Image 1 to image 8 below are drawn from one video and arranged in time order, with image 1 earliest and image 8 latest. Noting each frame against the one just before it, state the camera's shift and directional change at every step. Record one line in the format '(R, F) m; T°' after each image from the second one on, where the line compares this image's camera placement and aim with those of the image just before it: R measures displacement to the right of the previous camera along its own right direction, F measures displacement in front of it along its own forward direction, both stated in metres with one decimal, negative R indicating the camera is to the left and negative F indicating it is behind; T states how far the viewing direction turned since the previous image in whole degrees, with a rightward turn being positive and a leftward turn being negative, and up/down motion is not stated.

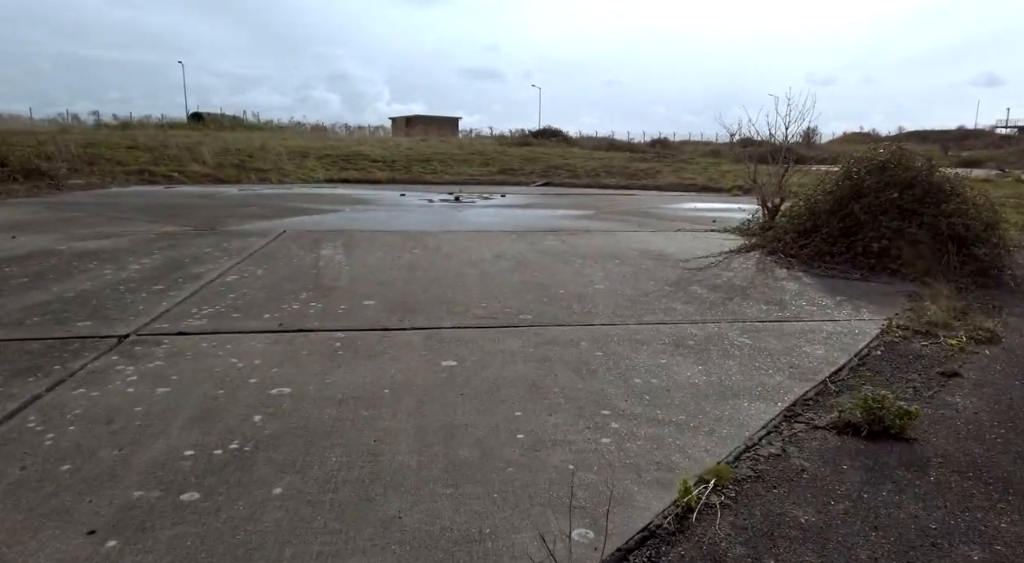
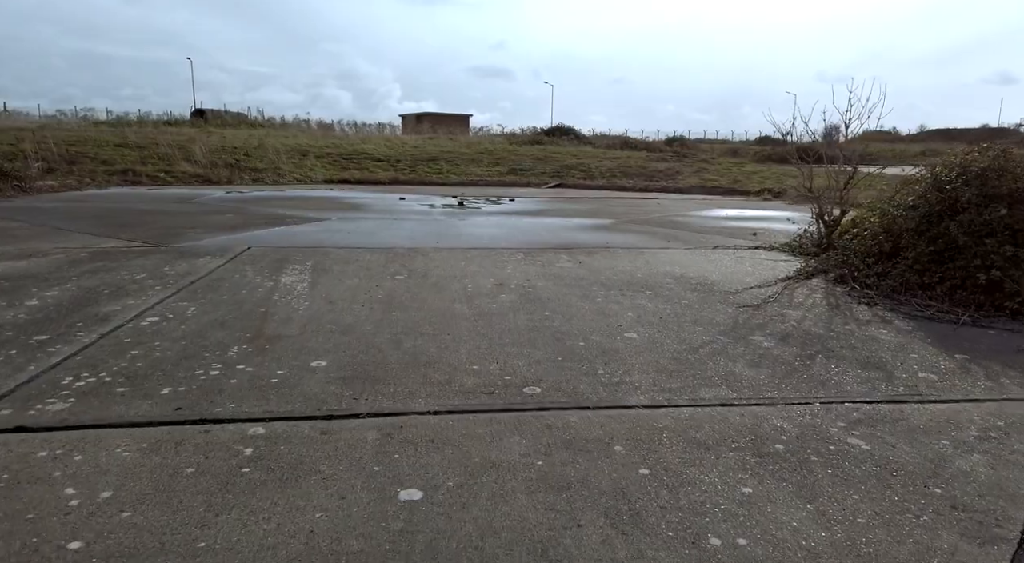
(0.0, +1.3) m; -1°
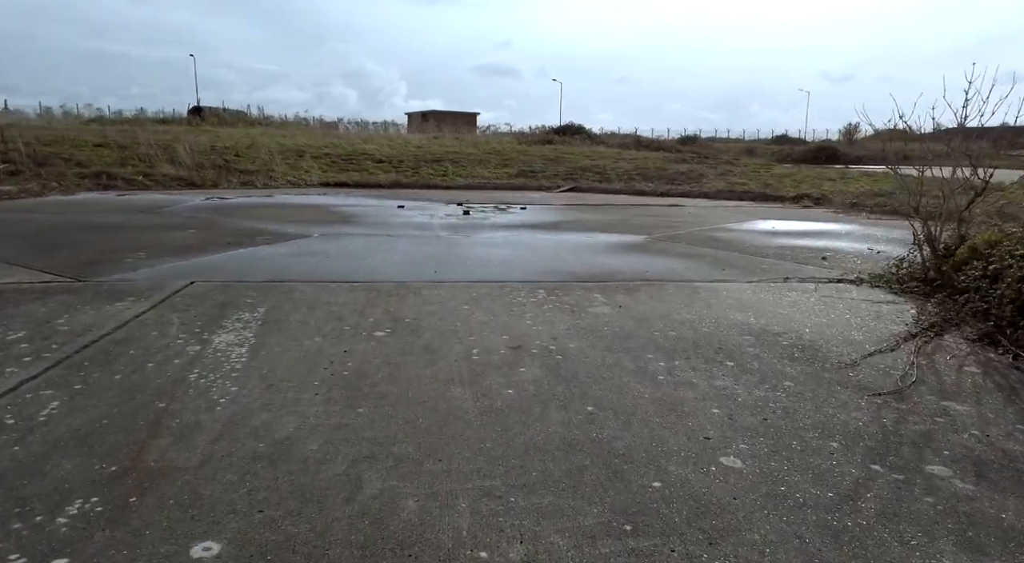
(-0.1, +1.5) m; -1°
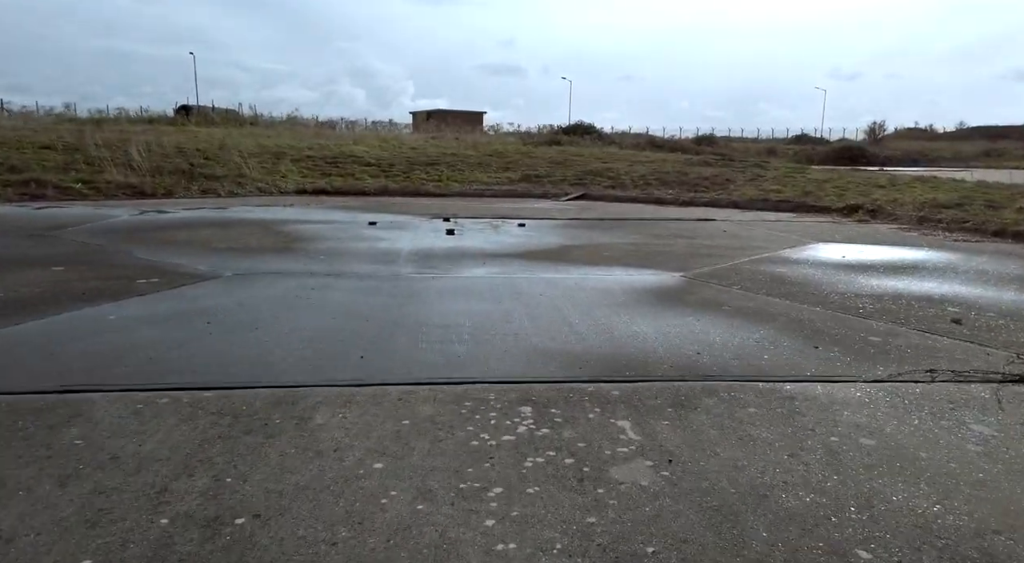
(+0.2, +2.3) m; -1°
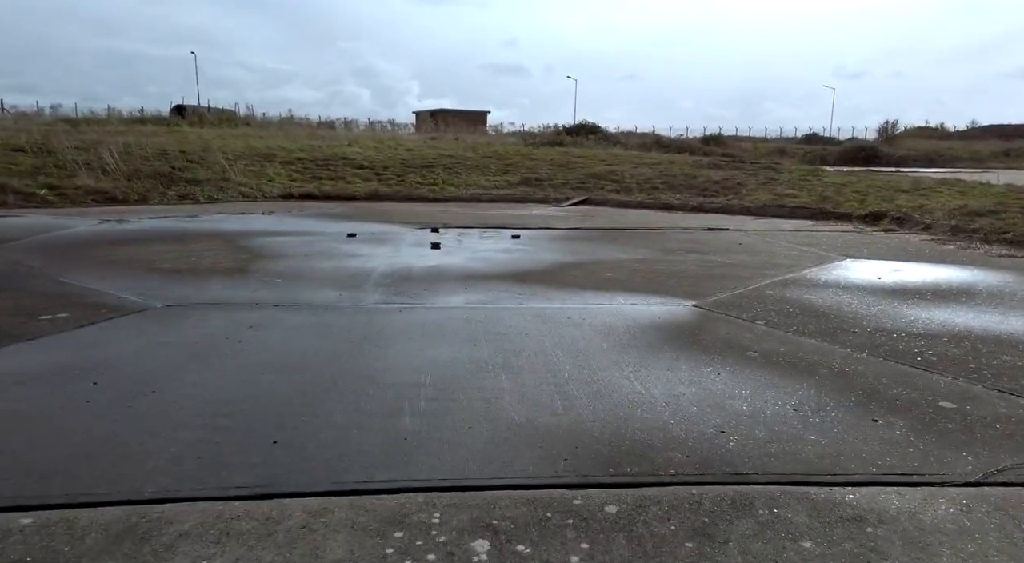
(+0.2, +1.0) m; -1°
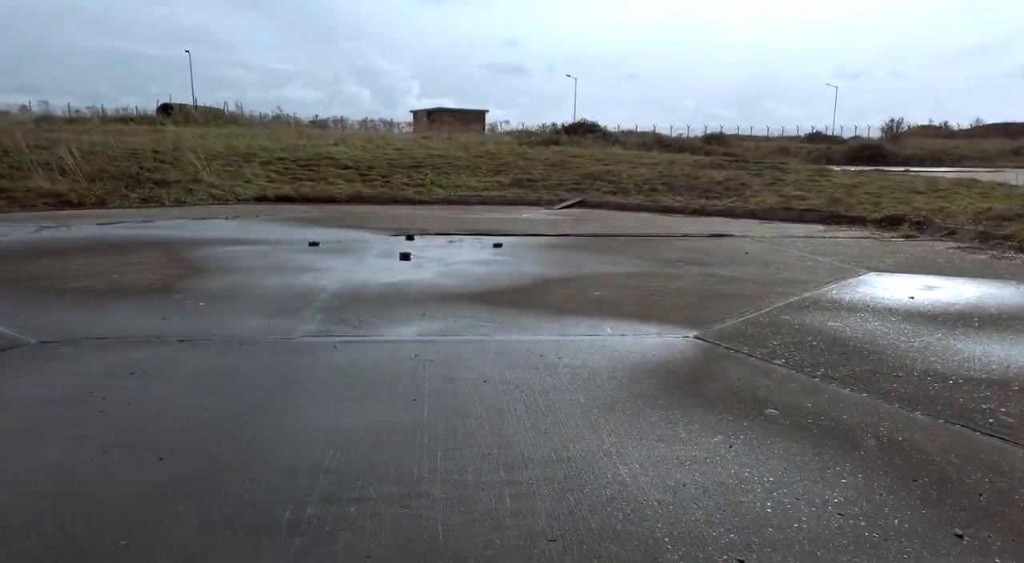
(+0.3, +1.0) m; 0°
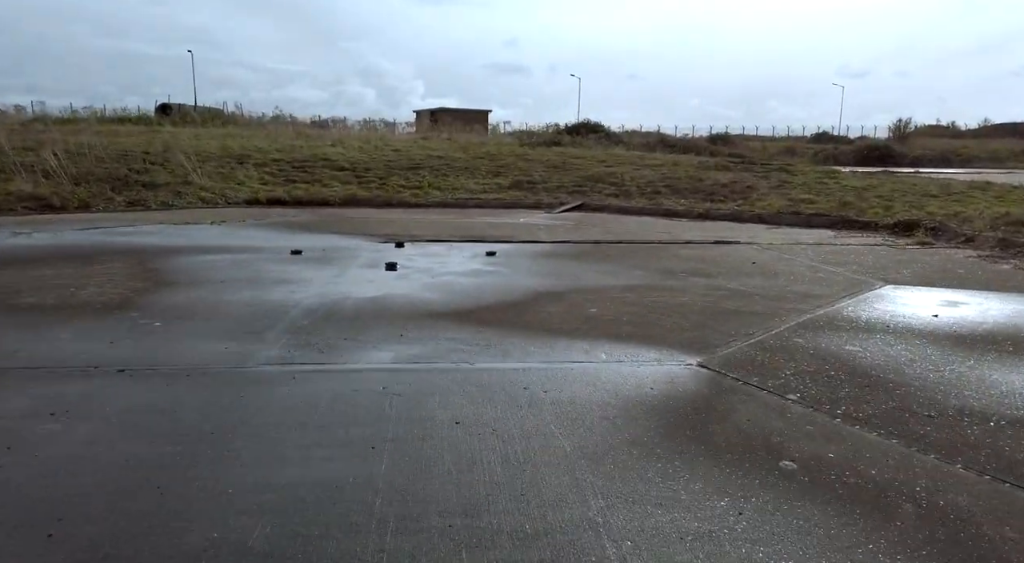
(+0.1, +0.5) m; 0°
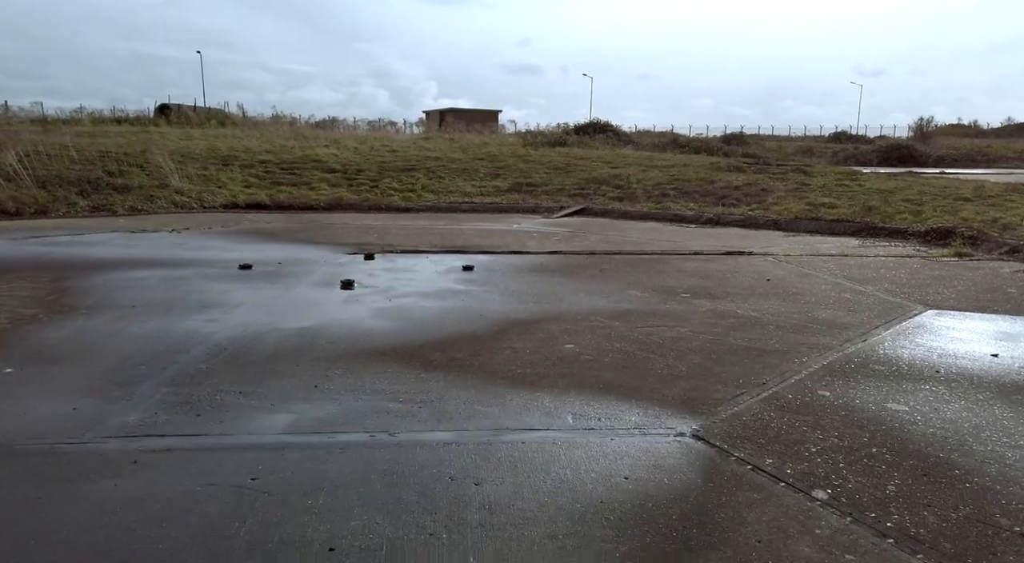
(+0.4, +1.0) m; -1°
